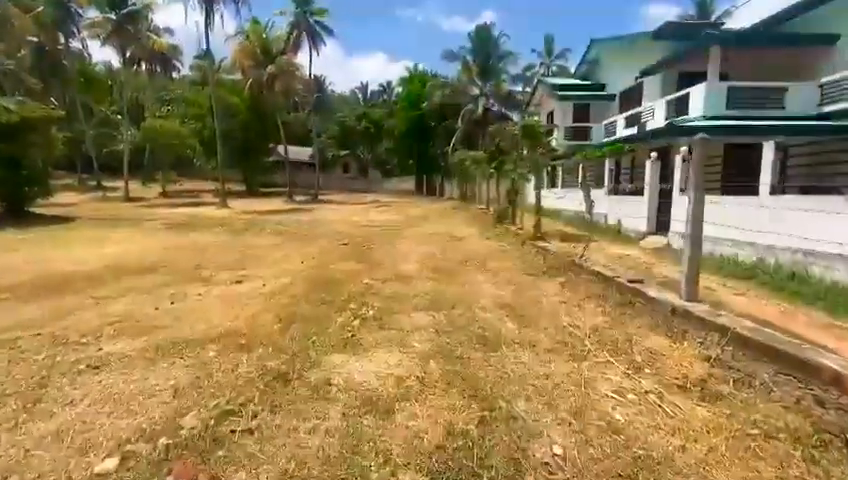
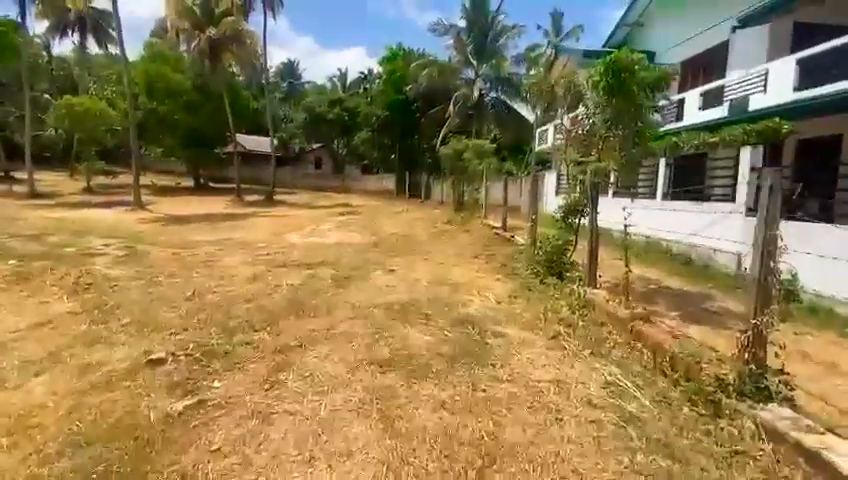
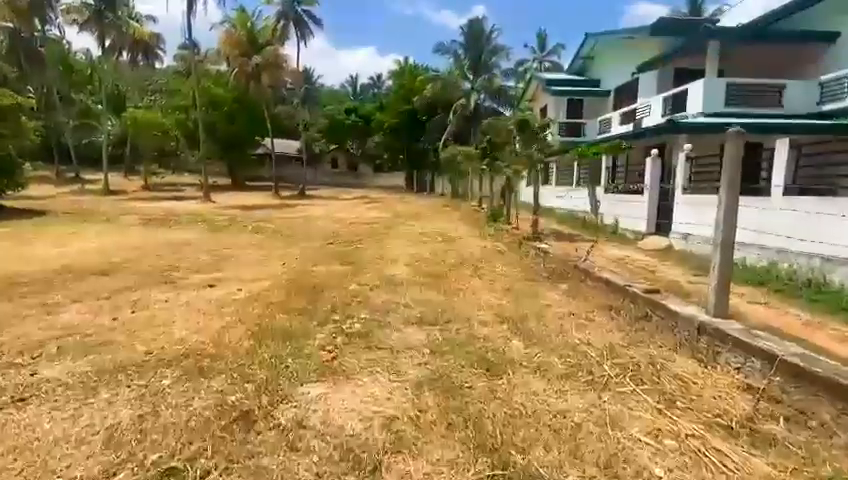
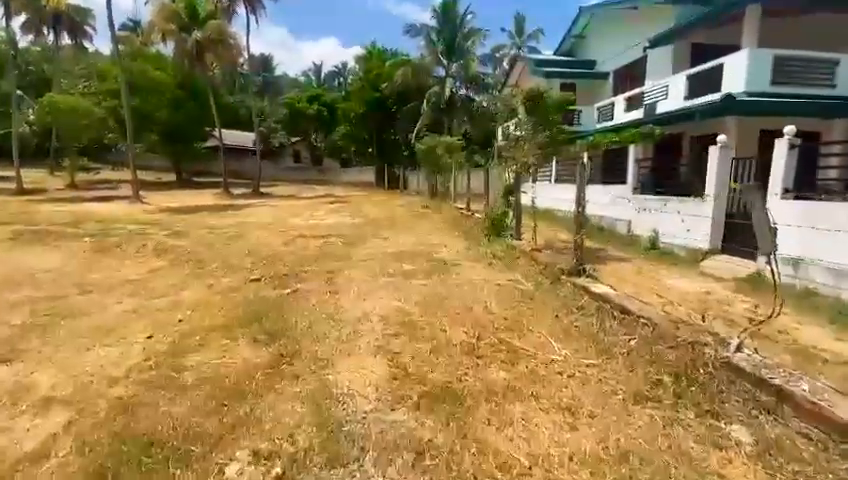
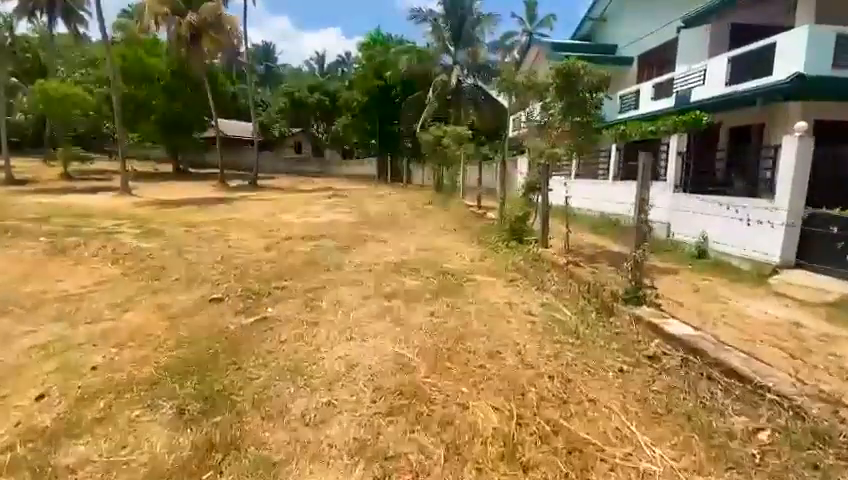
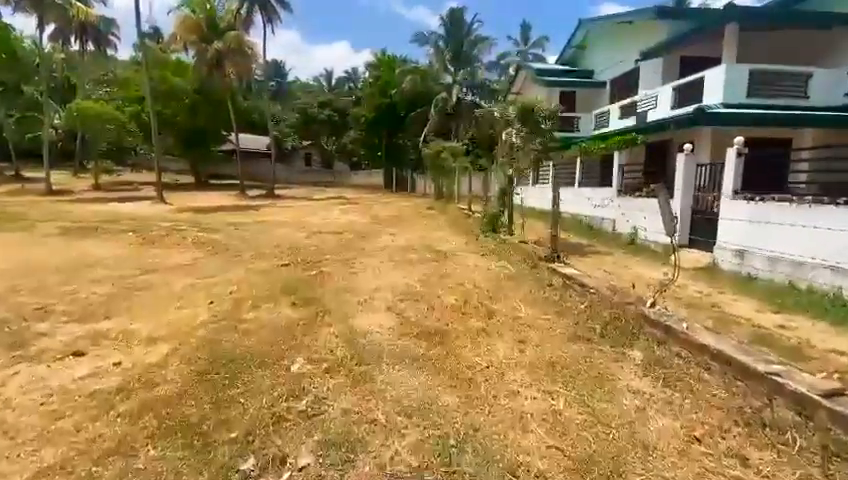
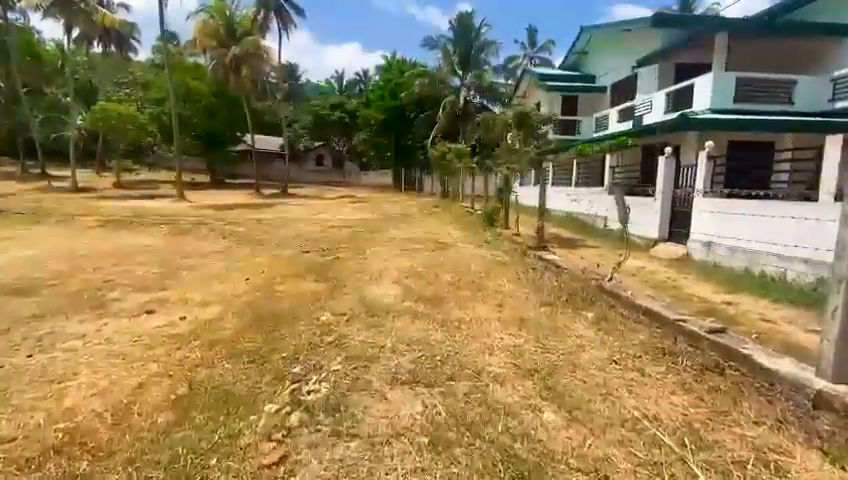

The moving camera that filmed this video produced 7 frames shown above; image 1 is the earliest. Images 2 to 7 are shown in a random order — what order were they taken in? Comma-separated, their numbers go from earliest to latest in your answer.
3, 7, 6, 4, 5, 2
